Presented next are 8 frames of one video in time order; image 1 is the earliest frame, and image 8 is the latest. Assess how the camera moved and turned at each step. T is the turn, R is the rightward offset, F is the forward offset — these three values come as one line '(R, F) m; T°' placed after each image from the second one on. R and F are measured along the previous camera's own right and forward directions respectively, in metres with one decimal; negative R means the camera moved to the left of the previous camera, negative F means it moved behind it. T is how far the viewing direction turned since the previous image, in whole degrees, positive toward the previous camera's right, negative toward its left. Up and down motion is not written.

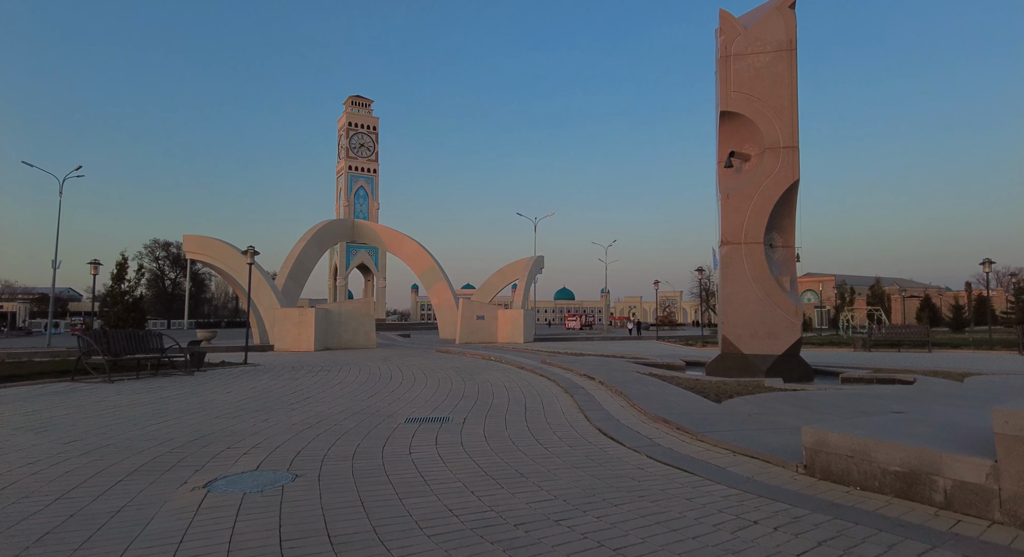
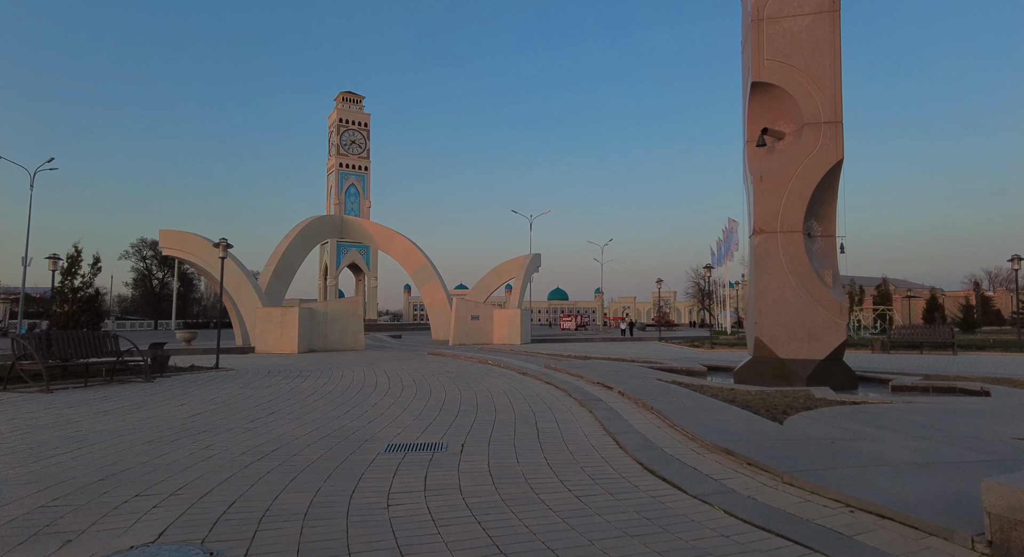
(-0.2, +1.4) m; +1°
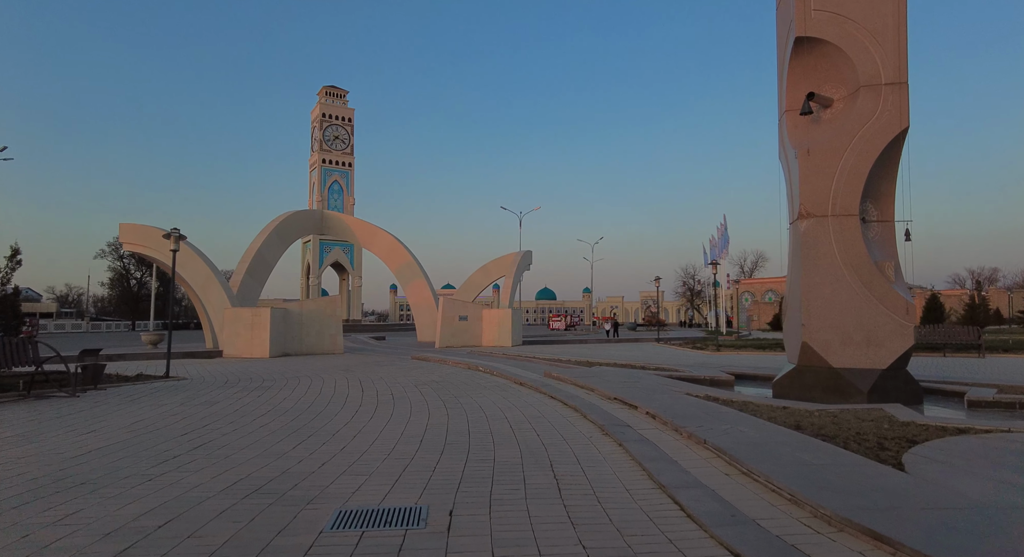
(-0.2, +1.7) m; +1°
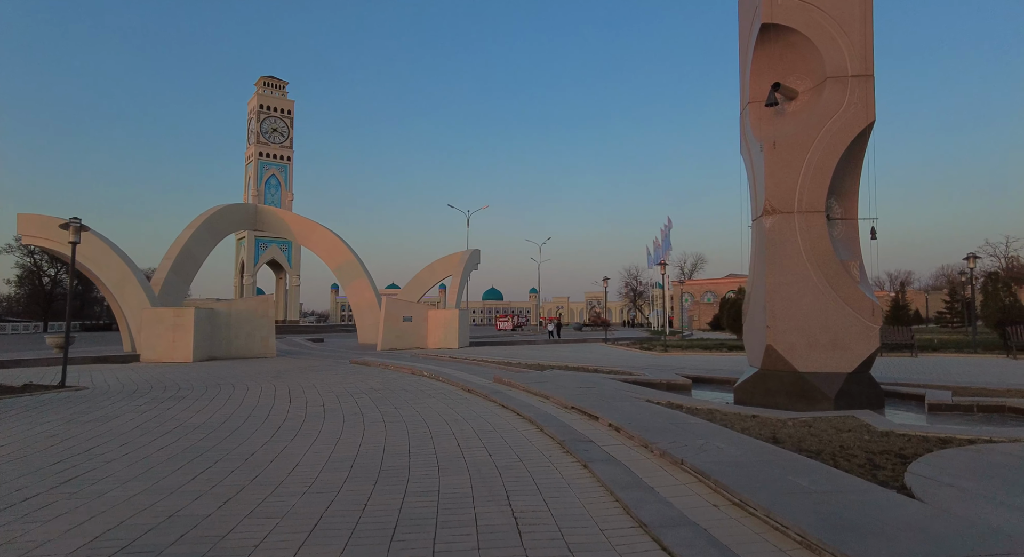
(0.0, +0.8) m; +5°
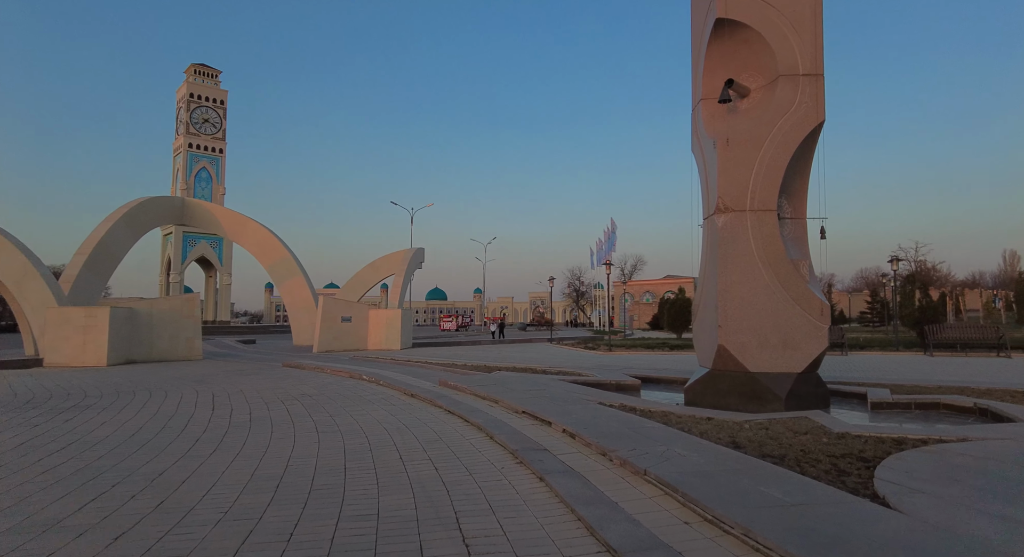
(0.0, +0.4) m; +6°
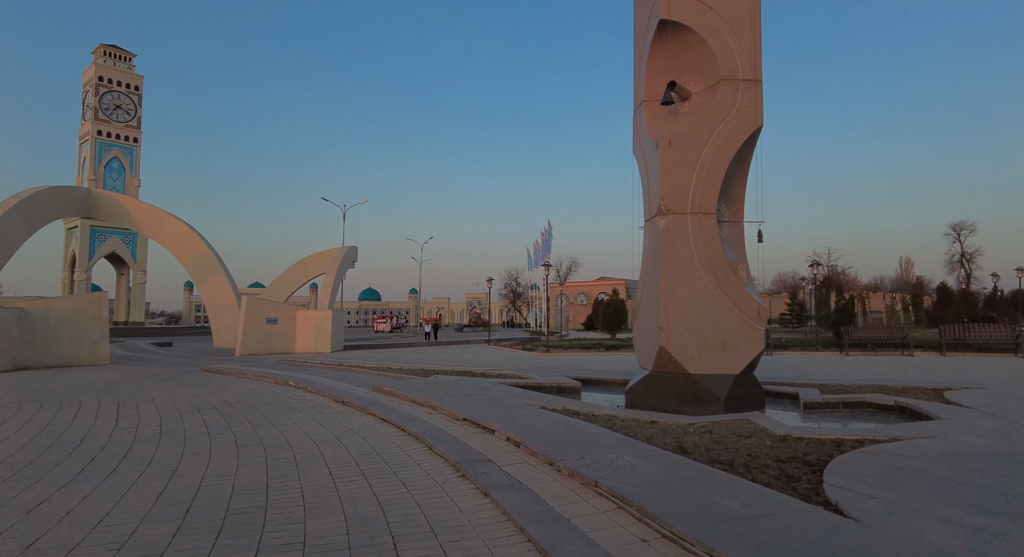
(-0.1, +0.3) m; +6°
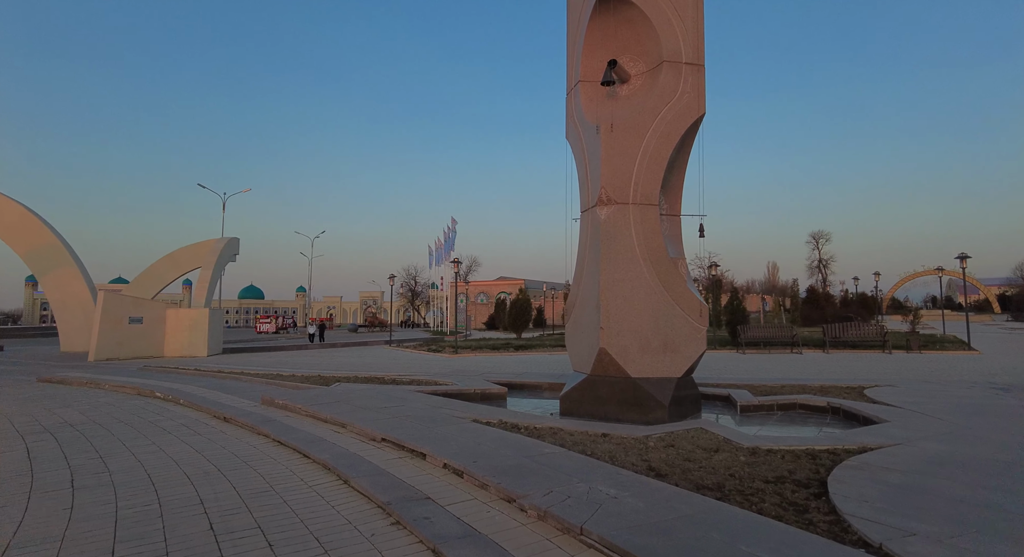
(-0.3, +1.0) m; +10°
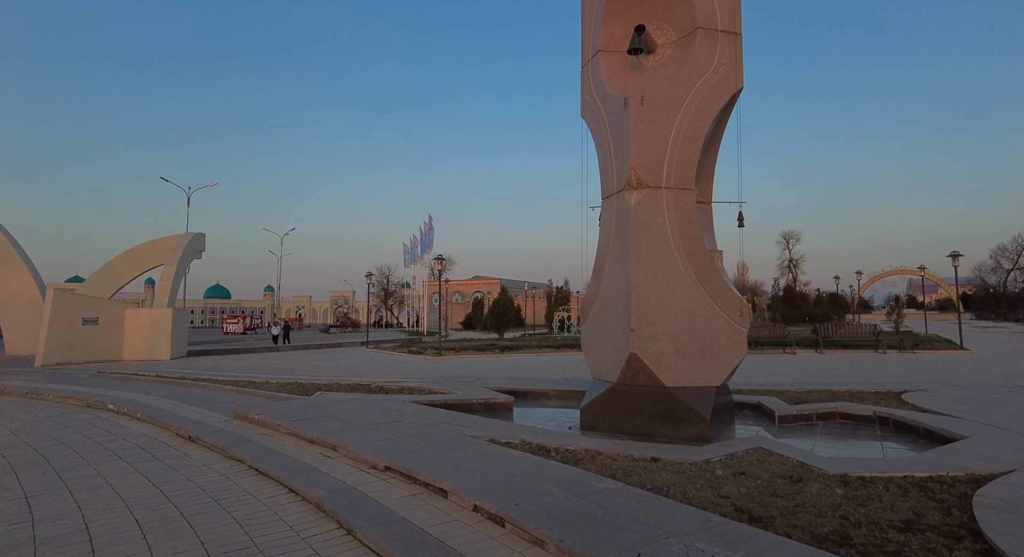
(-0.5, +0.9) m; +3°
